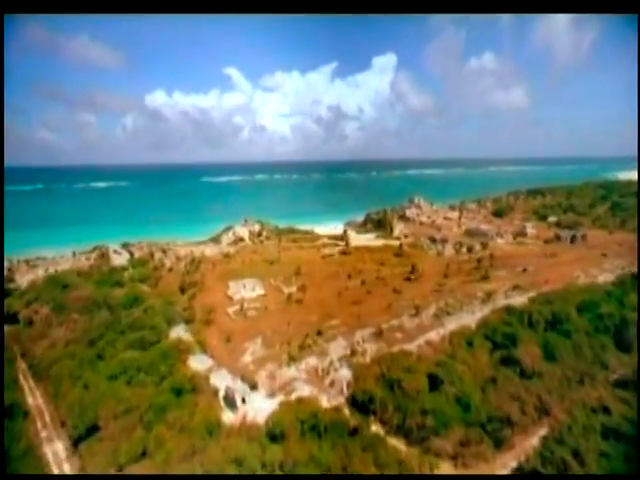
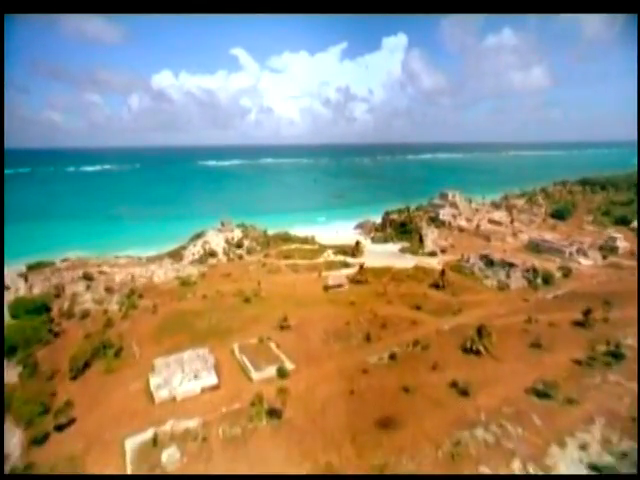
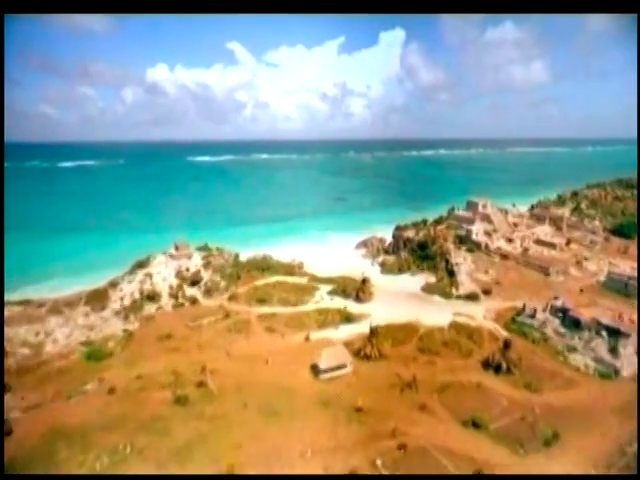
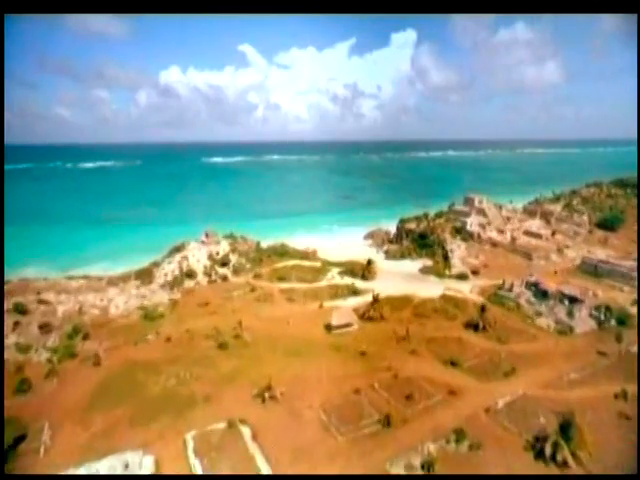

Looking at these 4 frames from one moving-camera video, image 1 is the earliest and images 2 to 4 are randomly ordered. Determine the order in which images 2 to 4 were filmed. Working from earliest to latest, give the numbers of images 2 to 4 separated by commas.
2, 4, 3
